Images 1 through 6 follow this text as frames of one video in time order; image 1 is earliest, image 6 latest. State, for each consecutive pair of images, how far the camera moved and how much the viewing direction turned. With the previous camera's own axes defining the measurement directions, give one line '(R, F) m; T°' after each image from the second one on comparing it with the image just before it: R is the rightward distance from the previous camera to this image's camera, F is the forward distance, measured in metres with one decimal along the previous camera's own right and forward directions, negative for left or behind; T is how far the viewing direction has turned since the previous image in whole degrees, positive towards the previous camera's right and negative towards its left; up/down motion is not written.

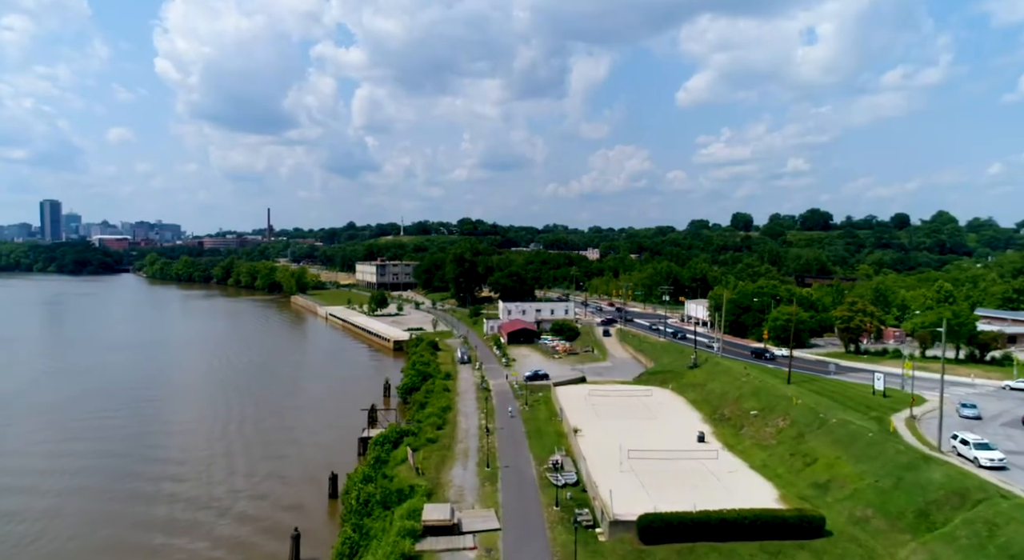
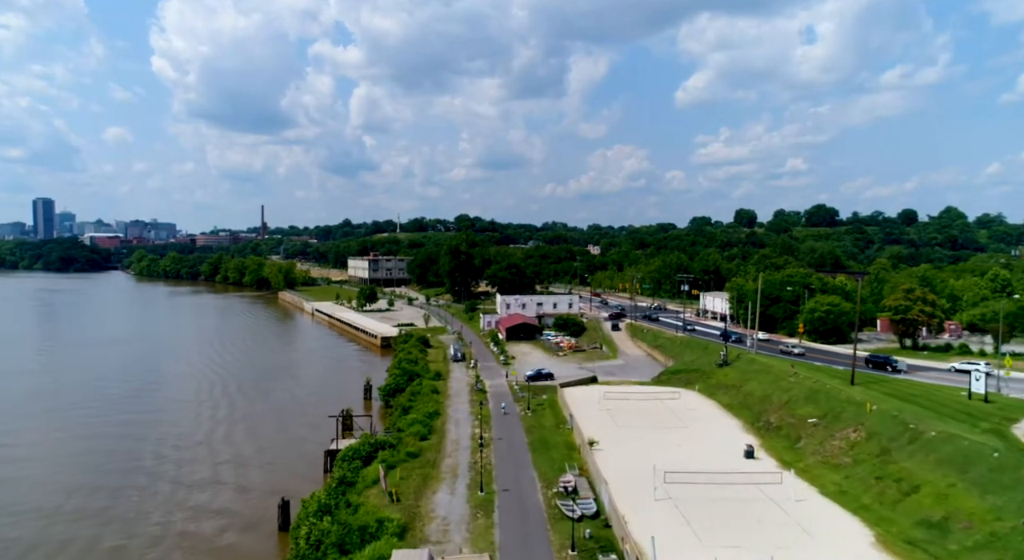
(-0.1, +6.1) m; 0°
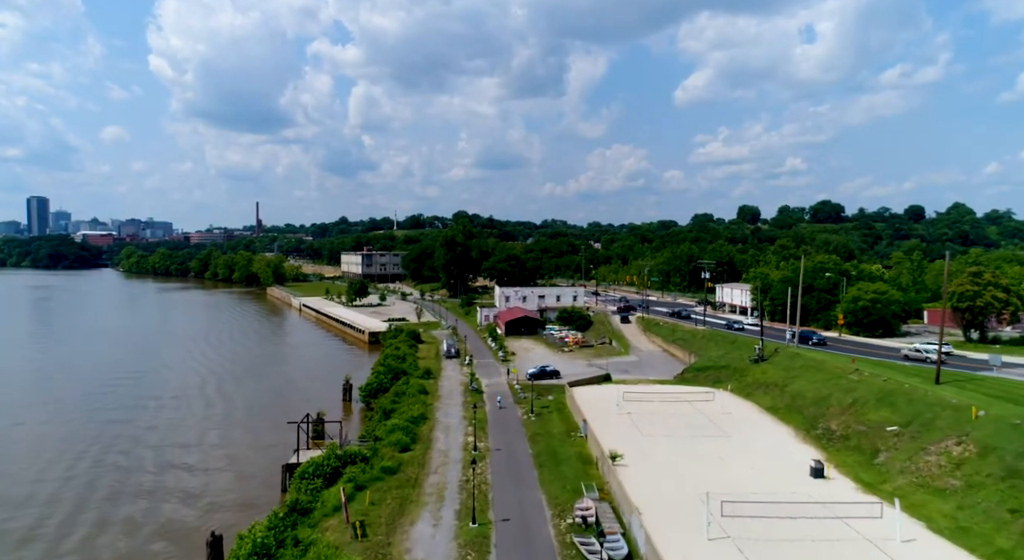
(-0.1, +5.2) m; 0°
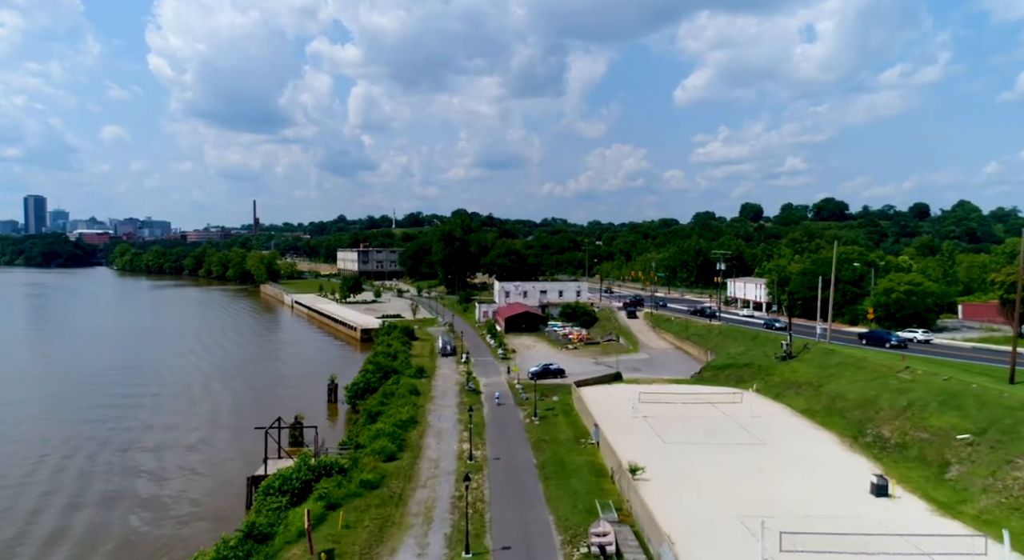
(0.0, +3.1) m; 0°
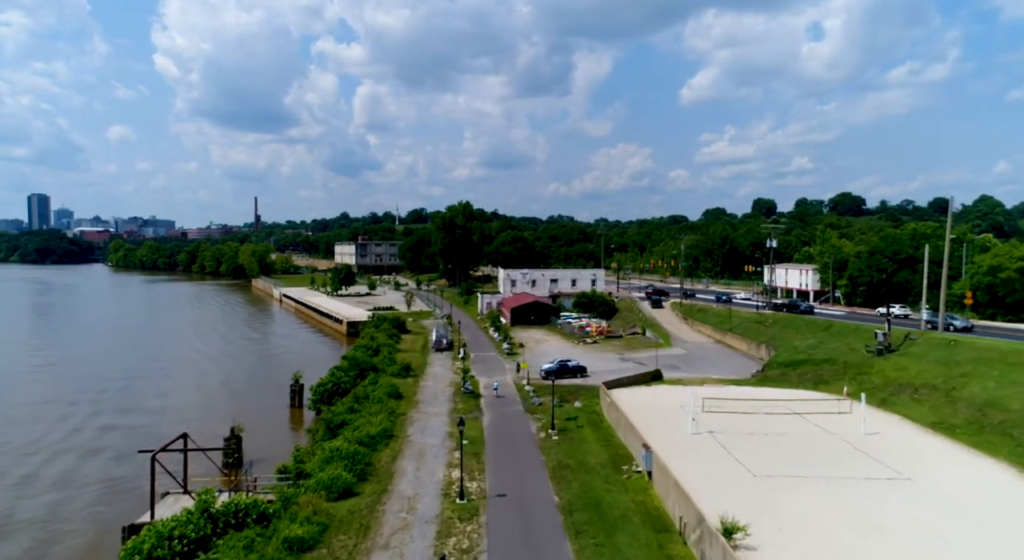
(-0.1, +6.7) m; 0°
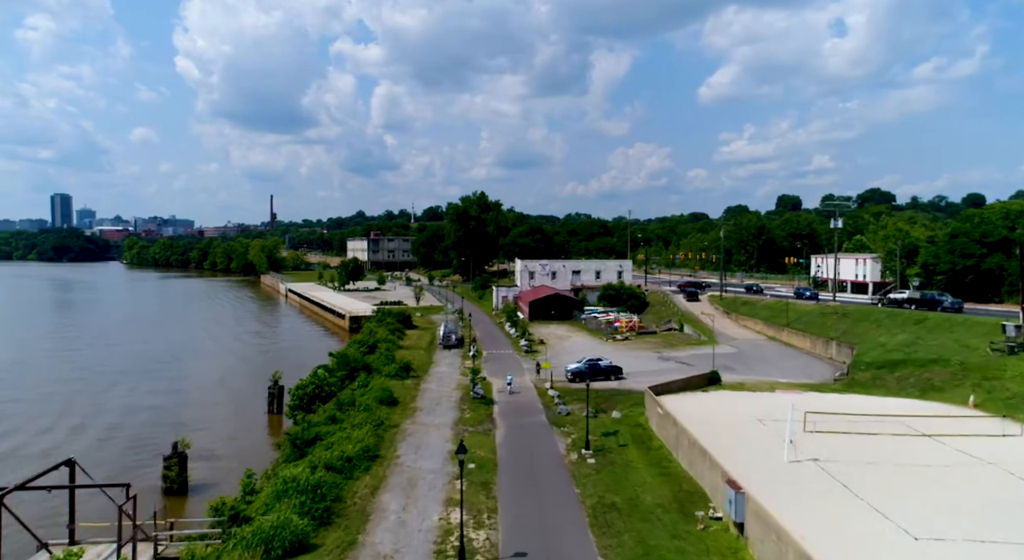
(-0.1, +4.6) m; -1°
